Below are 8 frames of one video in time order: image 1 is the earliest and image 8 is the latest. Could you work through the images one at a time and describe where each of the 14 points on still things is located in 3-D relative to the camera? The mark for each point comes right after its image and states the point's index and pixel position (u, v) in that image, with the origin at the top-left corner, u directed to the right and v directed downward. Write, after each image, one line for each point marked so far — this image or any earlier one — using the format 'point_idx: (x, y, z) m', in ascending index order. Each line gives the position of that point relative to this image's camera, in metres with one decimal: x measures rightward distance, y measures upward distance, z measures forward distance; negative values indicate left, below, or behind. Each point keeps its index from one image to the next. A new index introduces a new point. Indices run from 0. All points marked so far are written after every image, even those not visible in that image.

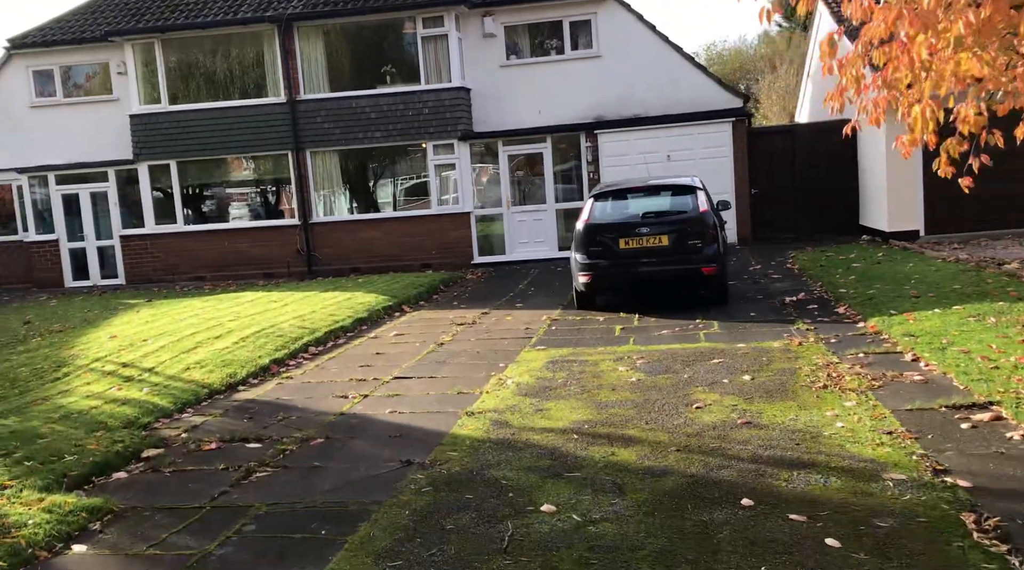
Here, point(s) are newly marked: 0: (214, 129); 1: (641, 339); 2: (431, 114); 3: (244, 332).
0: (-6.0, +3.1, +19.8) m
1: (+1.3, -0.5, +9.8) m
2: (-1.6, +3.3, +19.2) m
3: (-2.8, -0.5, +10.4) m
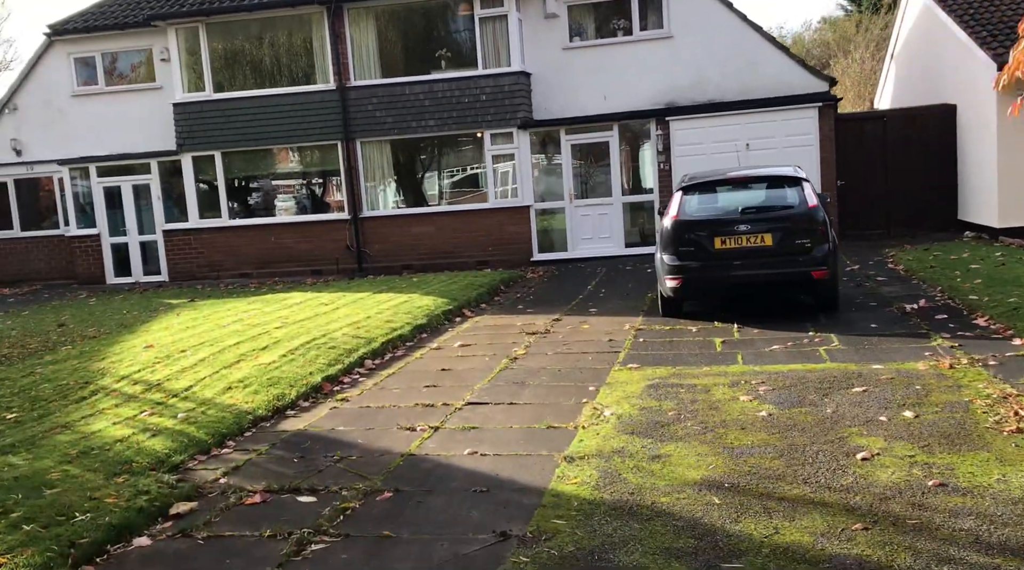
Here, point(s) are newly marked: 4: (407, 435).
0: (-4.8, +3.1, +18.7) m
1: (+2.1, -0.6, +8.5) m
2: (-0.4, +3.3, +17.9) m
3: (-2.0, -0.5, +9.2) m
4: (-0.7, -1.0, +6.4) m
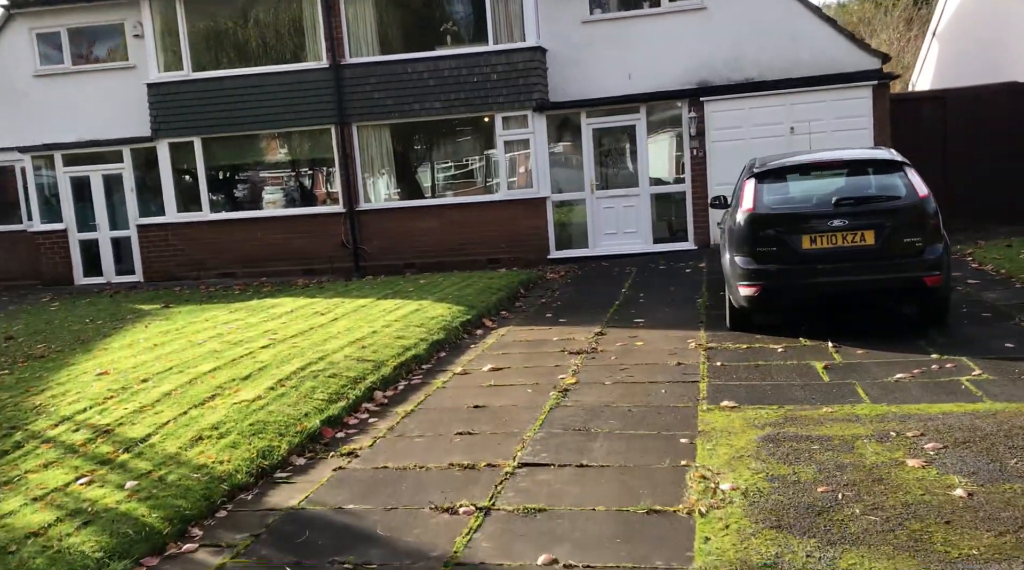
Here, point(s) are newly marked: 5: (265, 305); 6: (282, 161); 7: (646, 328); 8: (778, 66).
0: (-4.5, +3.1, +16.8) m
1: (+2.4, -0.7, +6.6) m
2: (-0.2, +3.3, +16.0) m
3: (-1.7, -0.6, +7.3) m
4: (-0.3, -1.1, +4.5) m
5: (-2.8, -0.2, +11.3) m
6: (-3.9, +2.1, +17.0) m
7: (+1.3, -0.4, +9.4) m
8: (+4.3, +3.5, +15.9) m
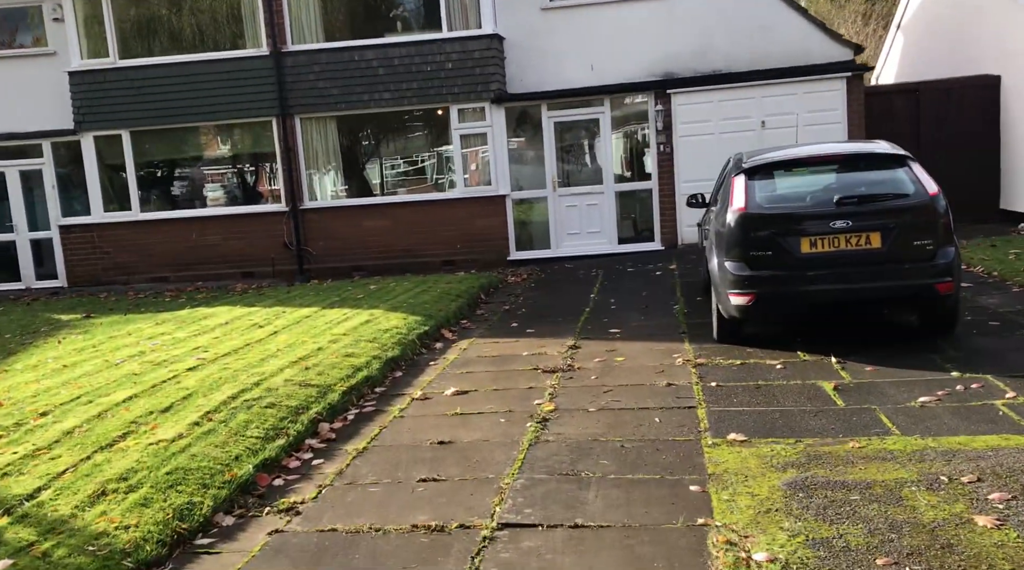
0: (-5.3, +3.0, +15.5) m
1: (+2.2, -0.7, +5.7) m
2: (-0.9, +3.3, +15.0) m
3: (-1.9, -0.7, +6.3) m
4: (-0.4, -1.2, +3.5) m
5: (-3.2, -0.3, +10.1) m
6: (-4.6, +2.1, +15.8) m
7: (+1.0, -0.5, +8.5) m
8: (+3.6, +3.5, +15.1) m
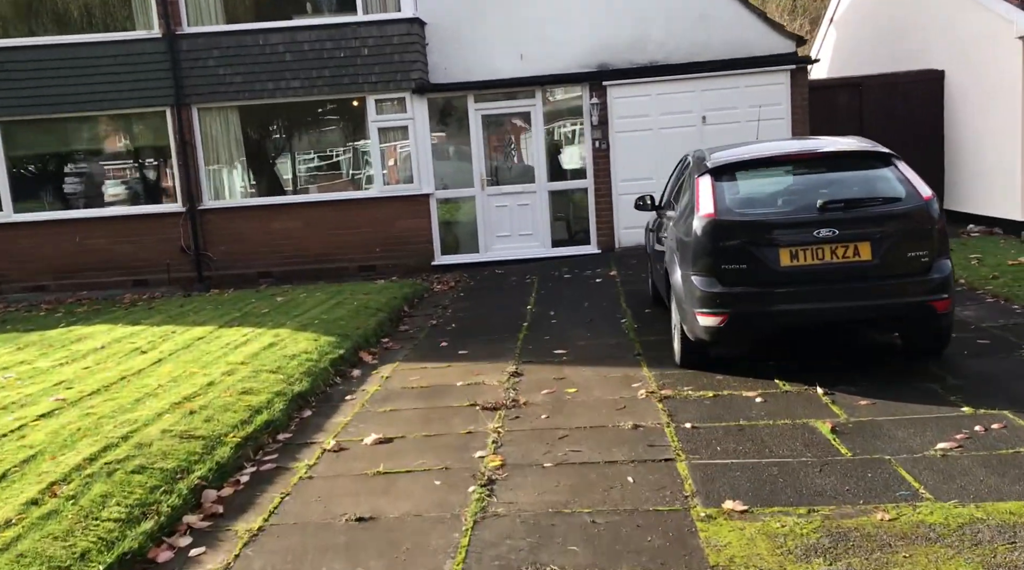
0: (-6.4, +2.9, +13.8) m
1: (+1.9, -0.9, +4.7) m
2: (-1.9, +3.2, +13.7) m
3: (-2.2, -0.9, +4.9) m
4: (-0.5, -1.3, +2.3) m
5: (-3.9, -0.5, +8.6) m
6: (-5.8, +1.9, +14.2) m
7: (+0.5, -0.6, +7.4) m
8: (+2.5, +3.4, +14.2) m
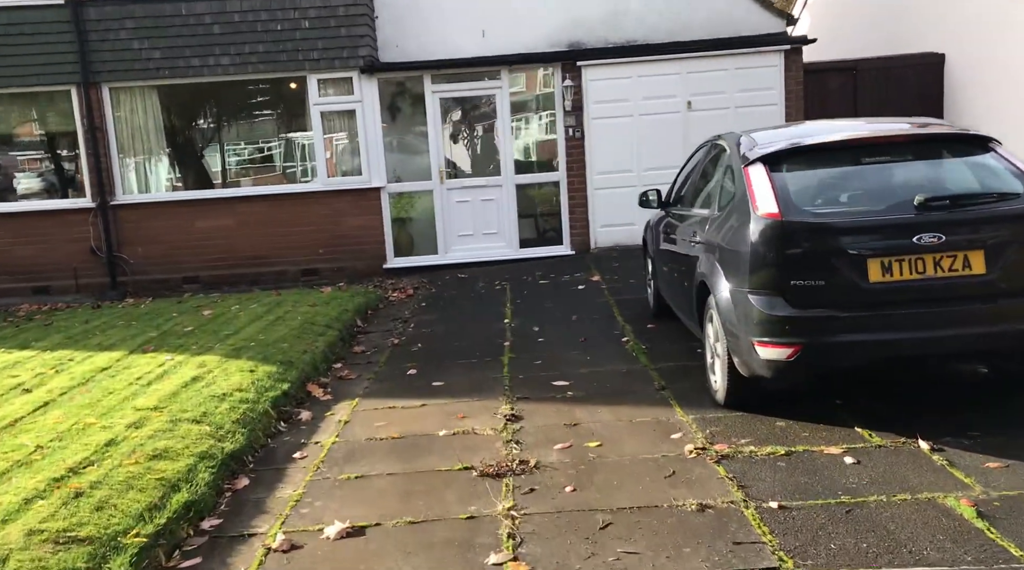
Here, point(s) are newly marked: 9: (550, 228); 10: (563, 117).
0: (-6.8, +2.8, +11.8) m
1: (+2.1, -1.0, +3.3) m
2: (-2.4, +3.1, +11.9) m
3: (-2.1, -1.0, +3.2) m
4: (-0.1, -1.5, +0.7) m
5: (-4.0, -0.6, +6.8) m
6: (-6.2, +1.8, +12.2) m
7: (+0.4, -0.7, +5.8) m
8: (+2.0, +3.3, +12.7) m
9: (+0.5, +0.7, +12.6) m
10: (+0.6, +2.1, +12.3) m
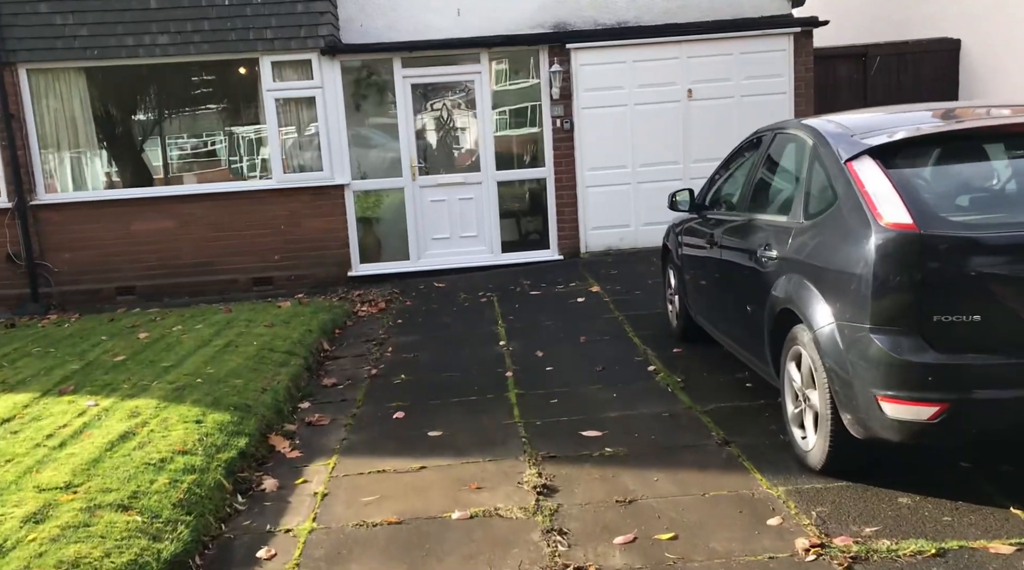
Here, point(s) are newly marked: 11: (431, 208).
0: (-7.0, +2.7, +10.1) m
1: (+2.3, -1.1, +2.0) m
2: (-2.6, +3.0, +10.4) m
3: (-1.8, -1.1, +1.7) m
4: (+0.3, -1.6, -0.7) m
5: (-3.9, -0.7, +5.2) m
6: (-6.4, +1.7, +10.5) m
7: (+0.6, -0.8, +4.5) m
8: (+1.8, +3.3, +11.5) m
9: (+0.3, +0.6, +11.3) m
10: (+0.4, +2.0, +11.0) m
11: (-0.9, +0.9, +11.1) m
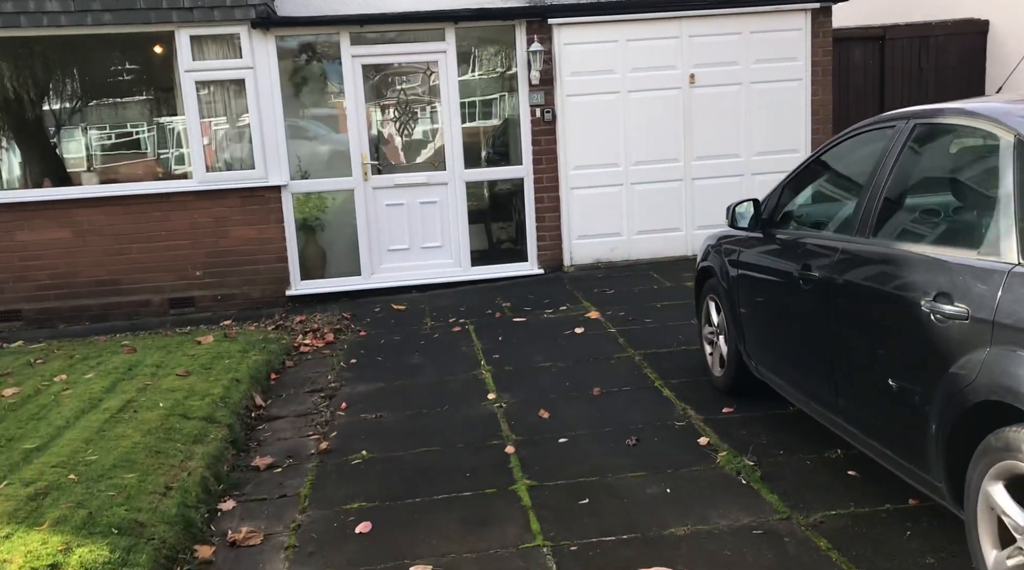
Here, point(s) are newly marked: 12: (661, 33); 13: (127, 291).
0: (-7.2, +2.5, +7.9) m
1: (+2.6, -1.4, +0.5) m
2: (-2.8, +2.8, +8.5) m
3: (-1.5, -1.4, -0.1) m
4: (+0.7, -1.9, -2.4) m
5: (-3.8, -1.0, +3.3) m
6: (-6.7, +1.5, +8.3) m
7: (+0.7, -1.1, +2.8) m
8: (+1.5, +3.1, +9.8) m
9: (0.0, +0.4, +9.6) m
10: (+0.1, +1.8, +9.3) m
11: (-1.2, +0.7, +9.3) m
12: (+1.4, +2.4, +9.4) m
13: (-3.5, -0.1, +8.9) m
